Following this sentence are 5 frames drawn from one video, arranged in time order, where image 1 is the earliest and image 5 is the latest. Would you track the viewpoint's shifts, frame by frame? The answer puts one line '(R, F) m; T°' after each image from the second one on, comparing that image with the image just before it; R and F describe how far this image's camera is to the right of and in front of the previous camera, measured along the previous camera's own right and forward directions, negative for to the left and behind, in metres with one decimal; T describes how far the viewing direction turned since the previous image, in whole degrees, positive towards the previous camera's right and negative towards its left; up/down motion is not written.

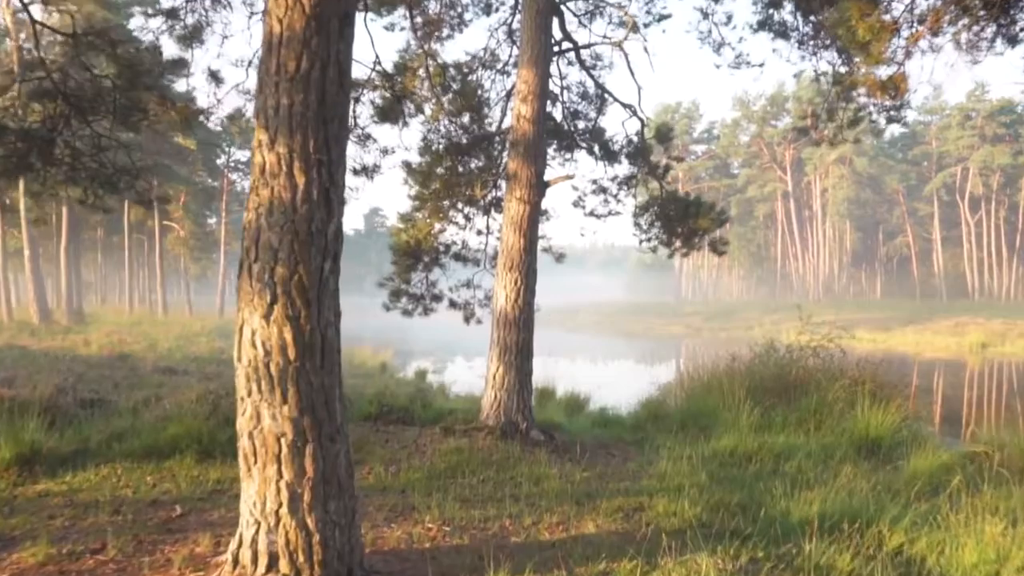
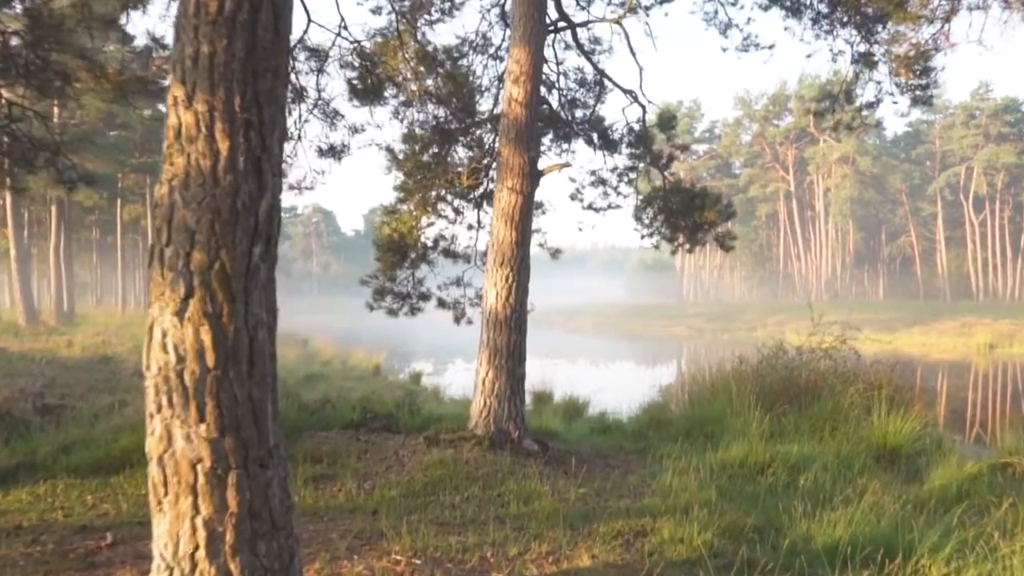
(+0.1, +0.6) m; 0°
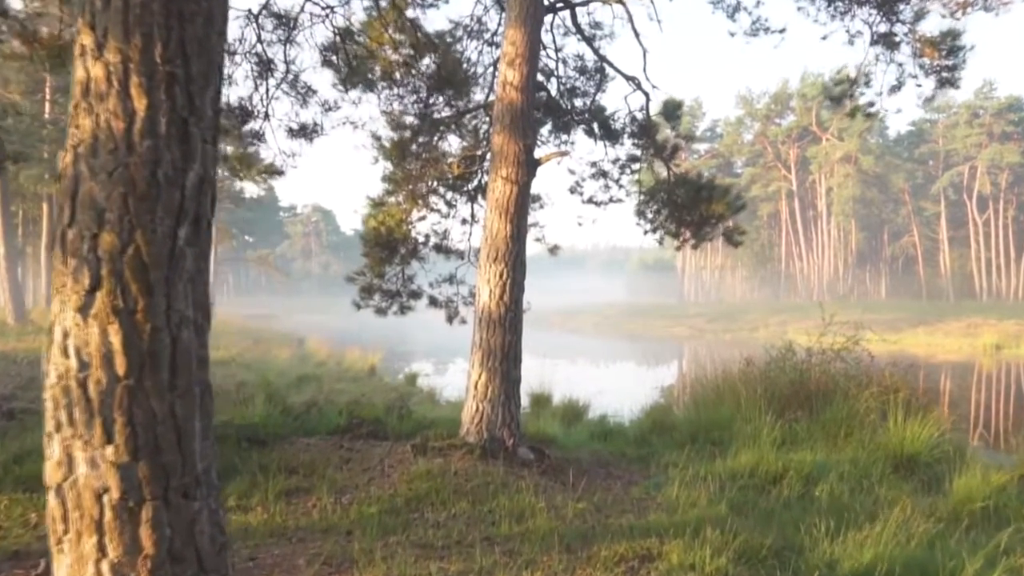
(+0.1, +0.5) m; 0°
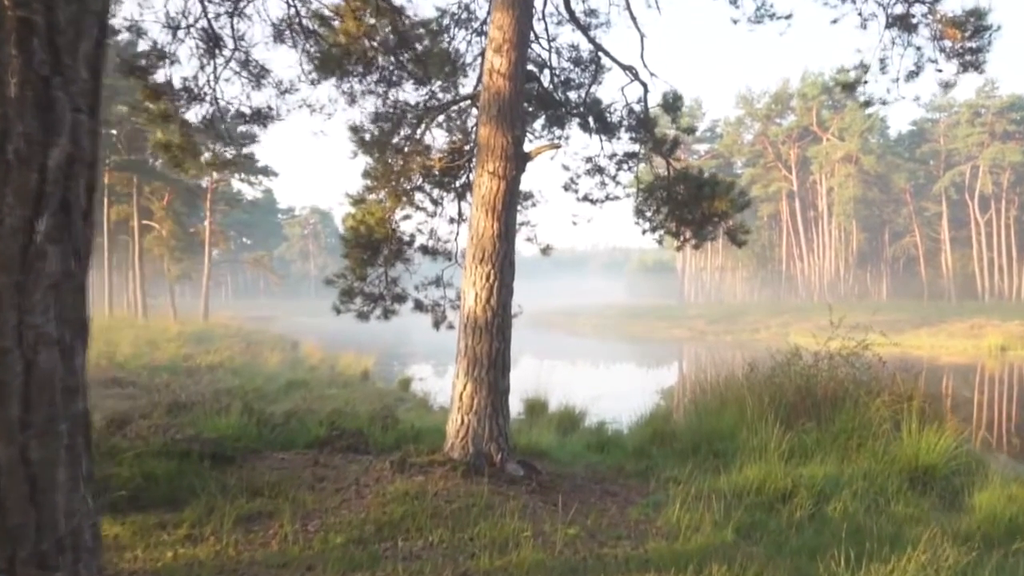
(+0.1, +0.5) m; 0°
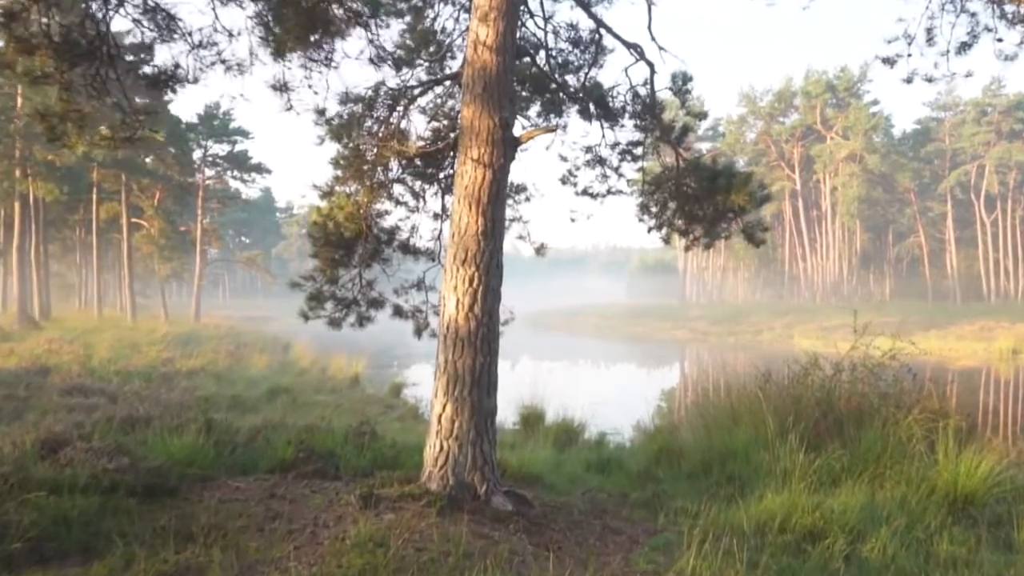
(+0.1, +0.8) m; 0°
